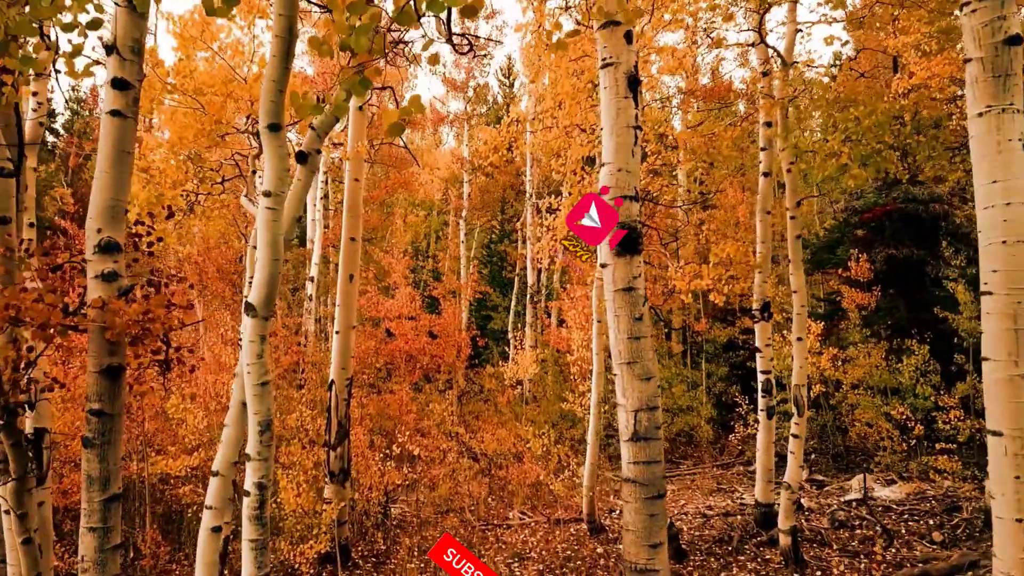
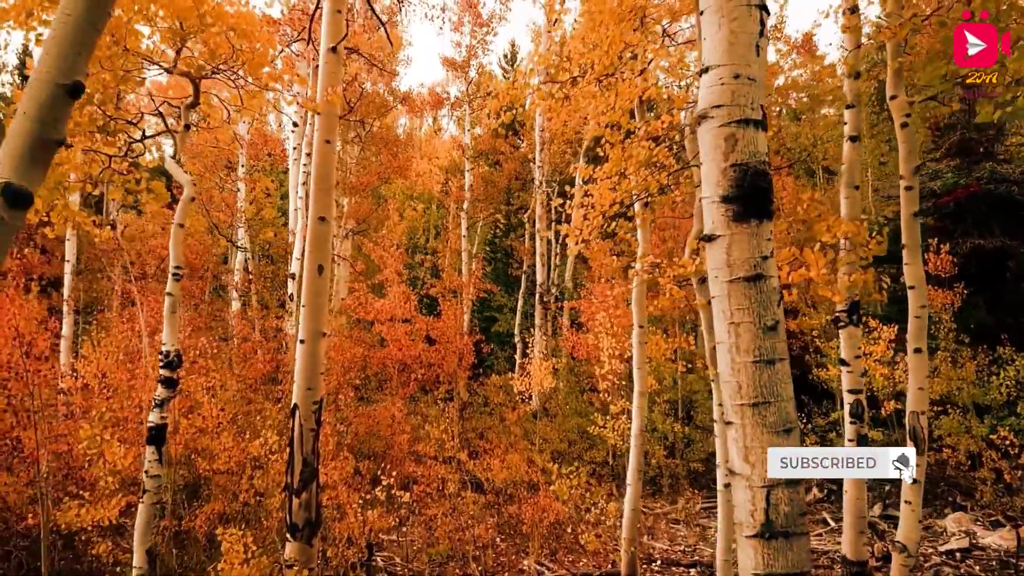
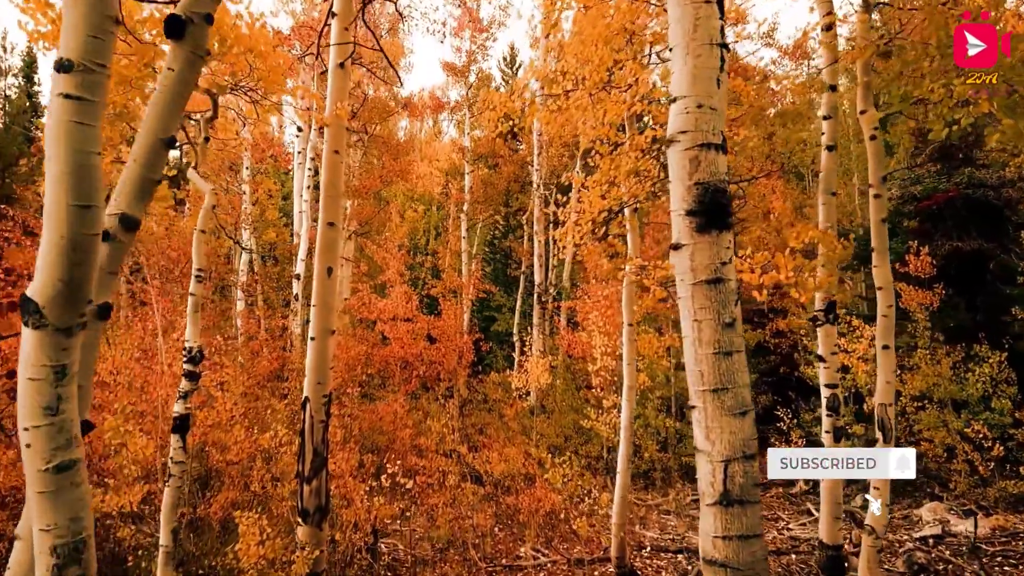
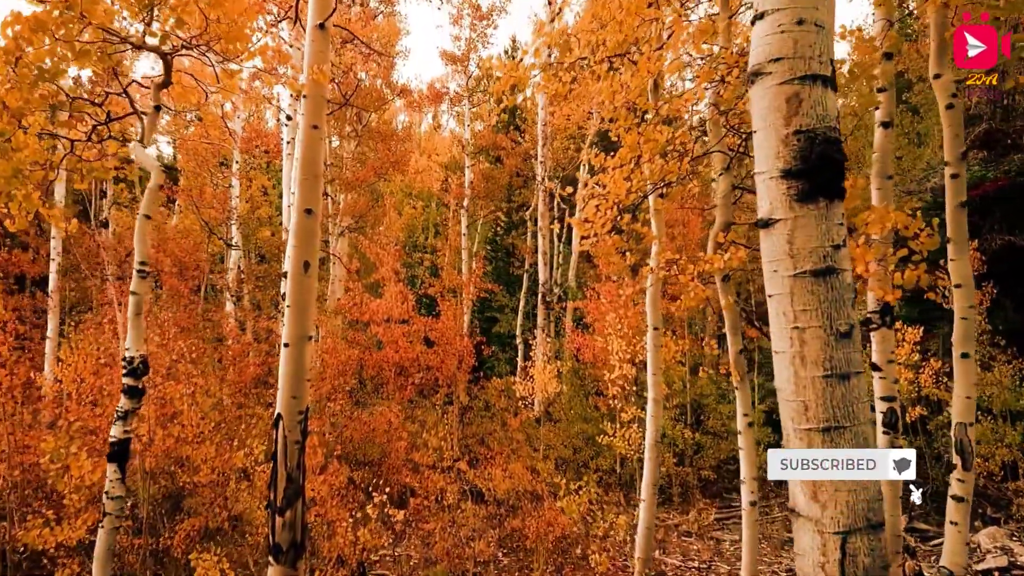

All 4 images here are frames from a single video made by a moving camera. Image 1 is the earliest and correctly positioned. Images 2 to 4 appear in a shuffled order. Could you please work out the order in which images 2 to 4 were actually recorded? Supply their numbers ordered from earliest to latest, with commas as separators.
3, 2, 4
